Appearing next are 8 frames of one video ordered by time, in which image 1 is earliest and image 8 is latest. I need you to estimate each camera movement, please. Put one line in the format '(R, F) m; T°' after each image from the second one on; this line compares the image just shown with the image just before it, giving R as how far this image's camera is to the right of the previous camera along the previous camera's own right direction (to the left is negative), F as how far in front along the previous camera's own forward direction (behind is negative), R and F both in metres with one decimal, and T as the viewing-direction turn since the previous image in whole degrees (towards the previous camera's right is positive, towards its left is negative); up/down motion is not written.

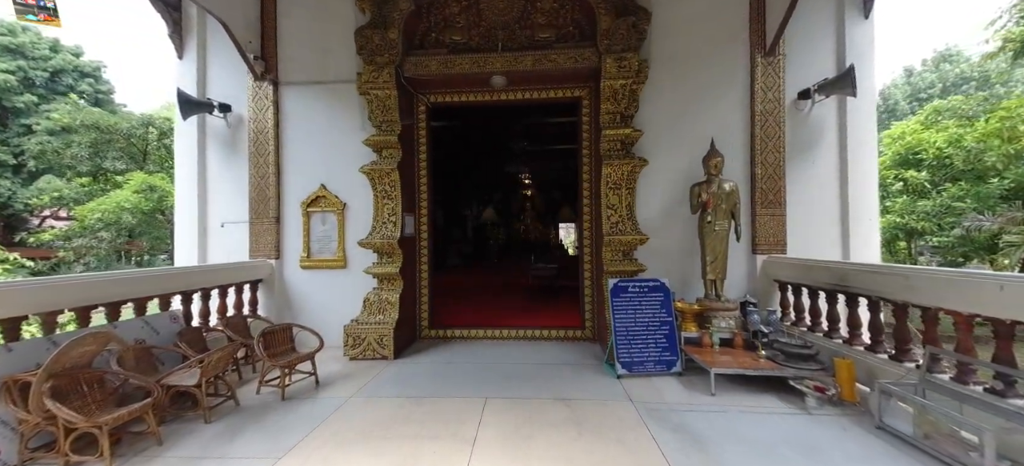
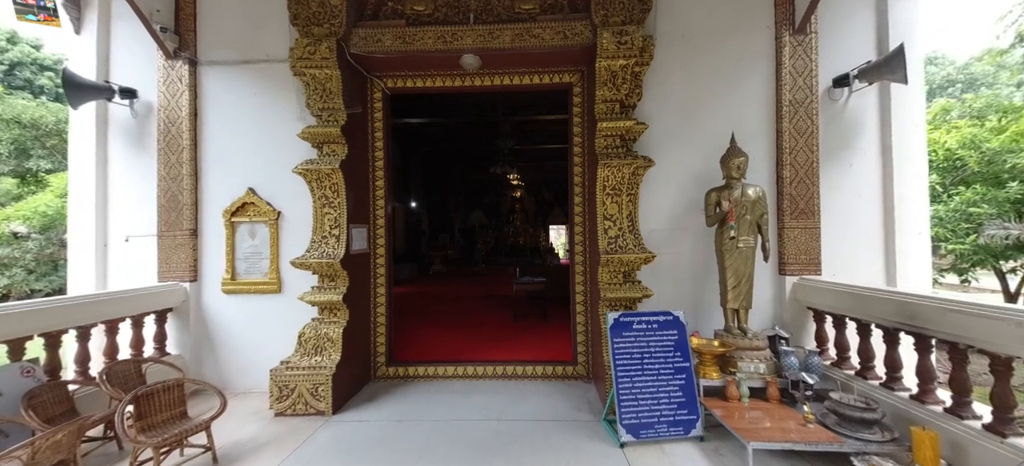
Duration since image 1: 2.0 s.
(+0.1, +0.7) m; +2°
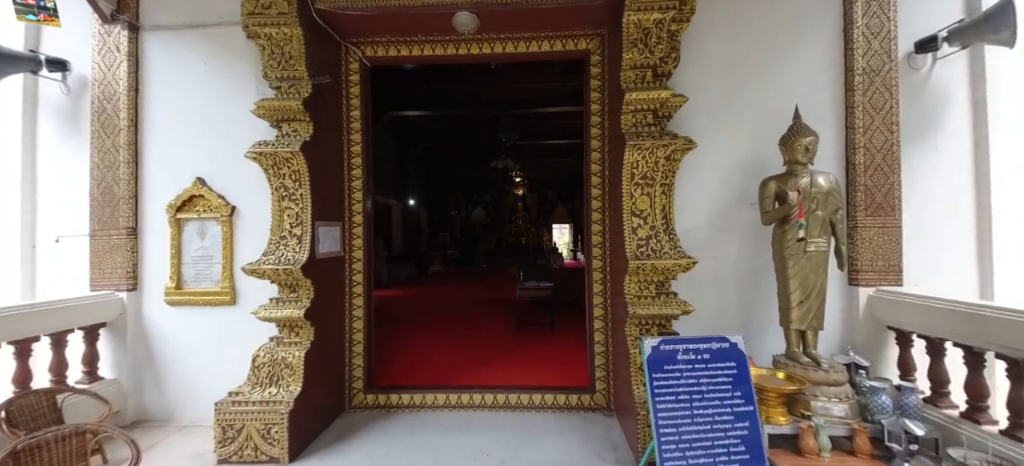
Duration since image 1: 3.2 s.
(0.0, +0.6) m; 0°
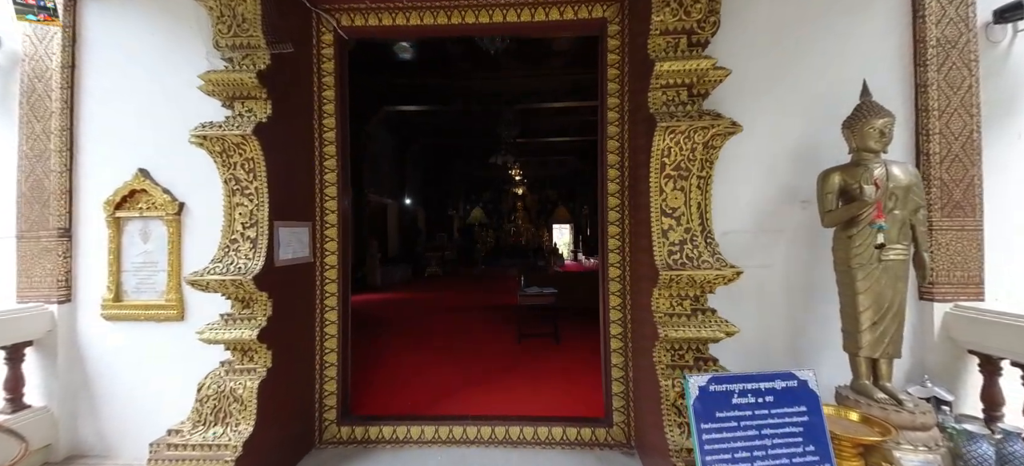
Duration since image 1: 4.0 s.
(0.0, +0.4) m; 0°
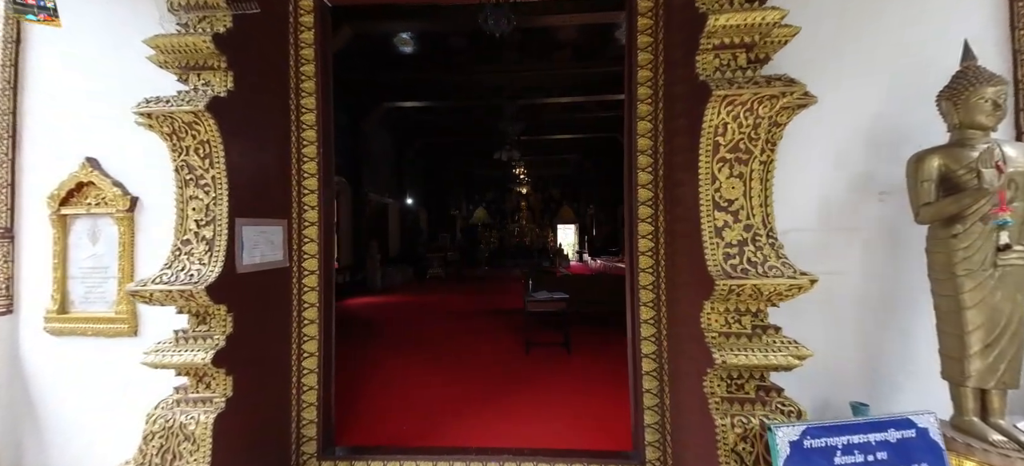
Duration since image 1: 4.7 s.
(0.0, +0.3) m; 0°
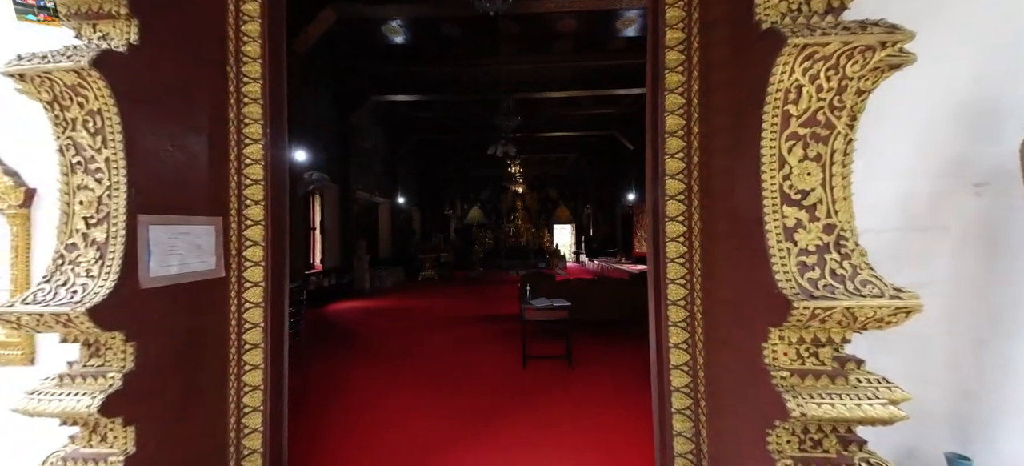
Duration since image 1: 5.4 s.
(0.0, +0.4) m; +1°
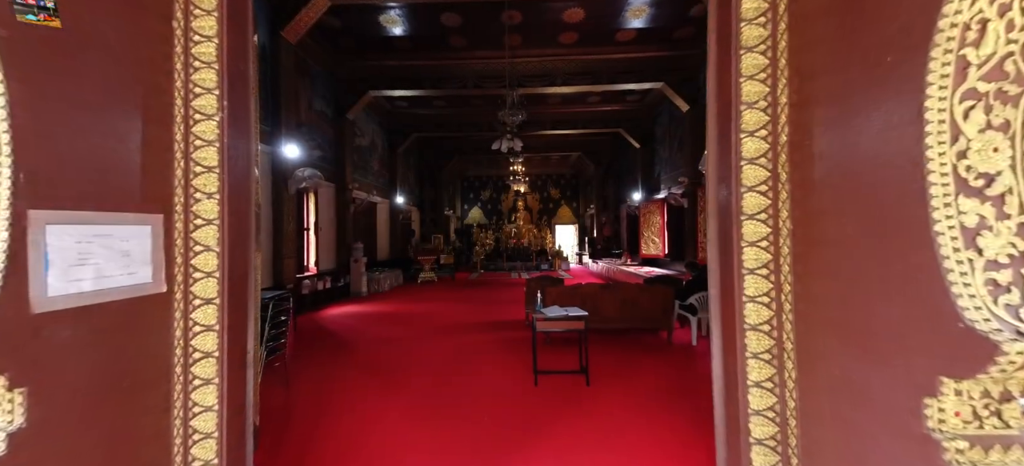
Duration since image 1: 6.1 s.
(-0.1, +0.3) m; 0°
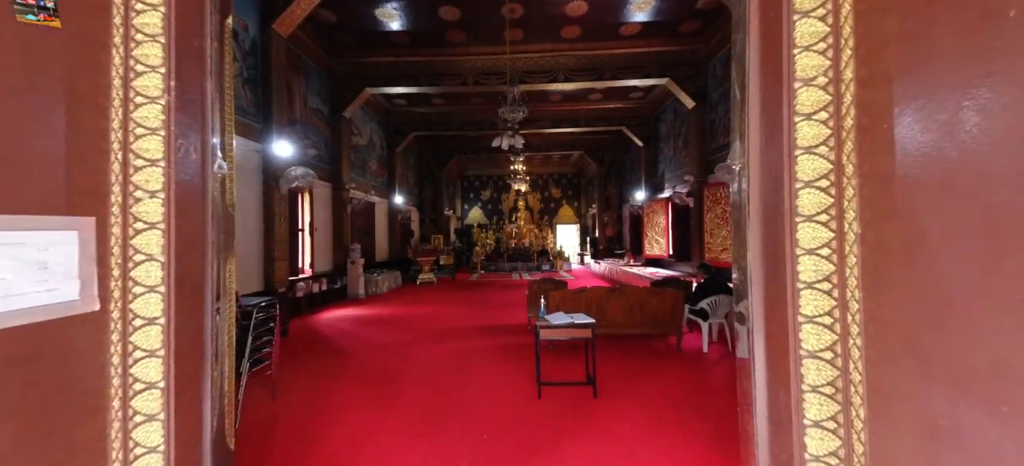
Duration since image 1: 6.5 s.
(0.0, +0.2) m; 0°
